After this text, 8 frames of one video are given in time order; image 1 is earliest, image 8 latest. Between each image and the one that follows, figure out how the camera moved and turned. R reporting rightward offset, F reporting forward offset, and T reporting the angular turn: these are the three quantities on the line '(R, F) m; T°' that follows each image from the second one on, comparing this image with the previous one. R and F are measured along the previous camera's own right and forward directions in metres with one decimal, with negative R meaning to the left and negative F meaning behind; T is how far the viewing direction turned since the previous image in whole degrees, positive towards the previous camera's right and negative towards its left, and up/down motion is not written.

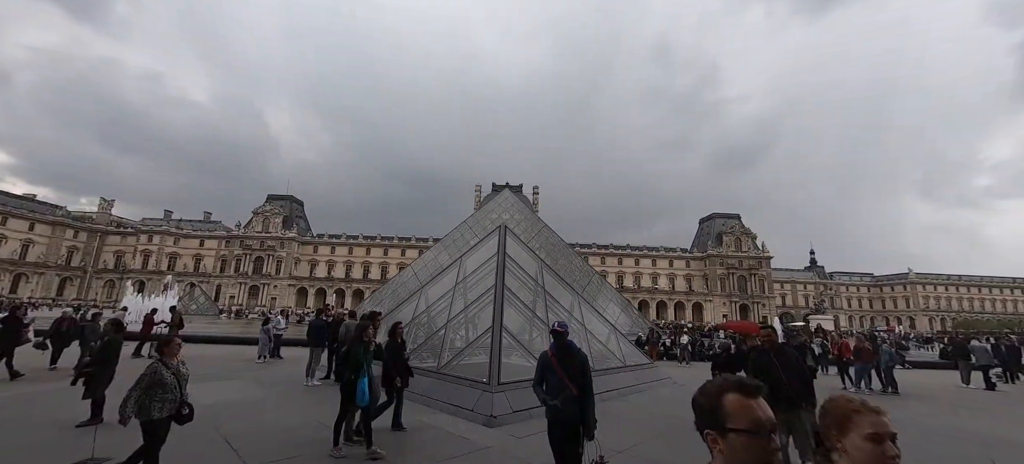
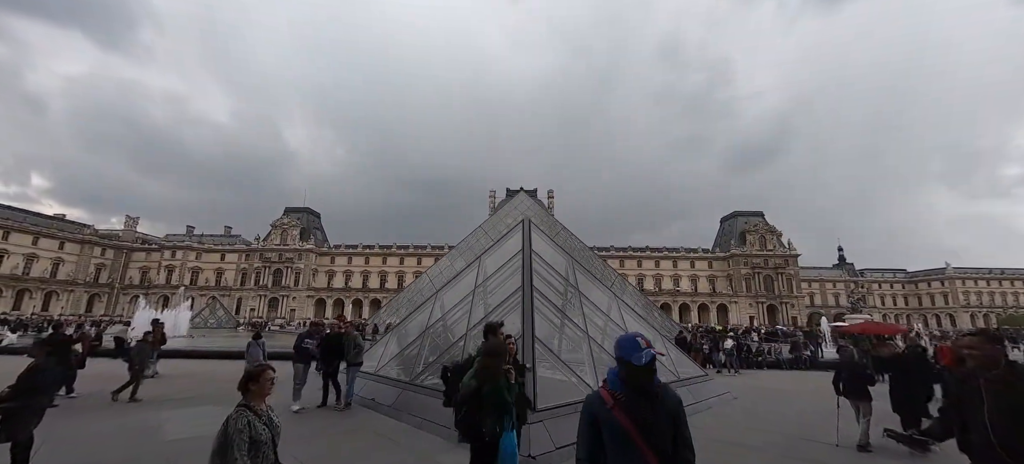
(-0.2, +1.2) m; -2°
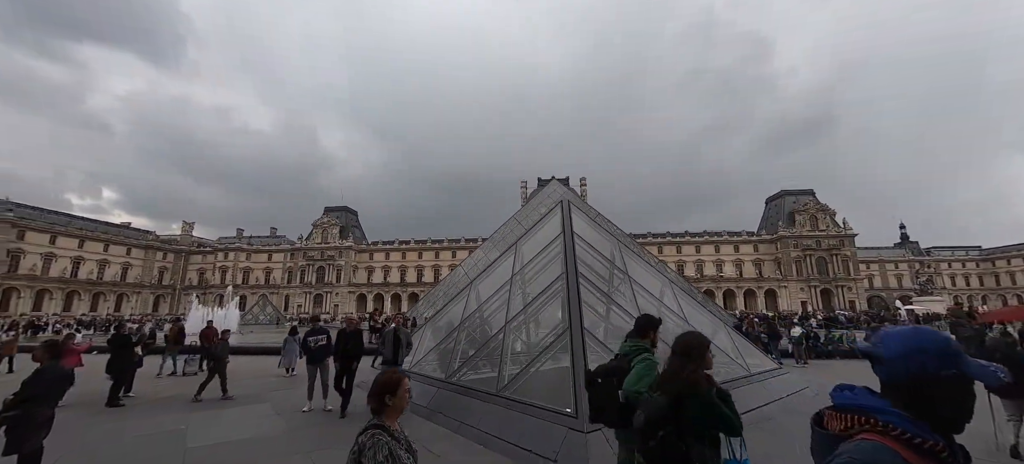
(-0.1, +0.7) m; -5°
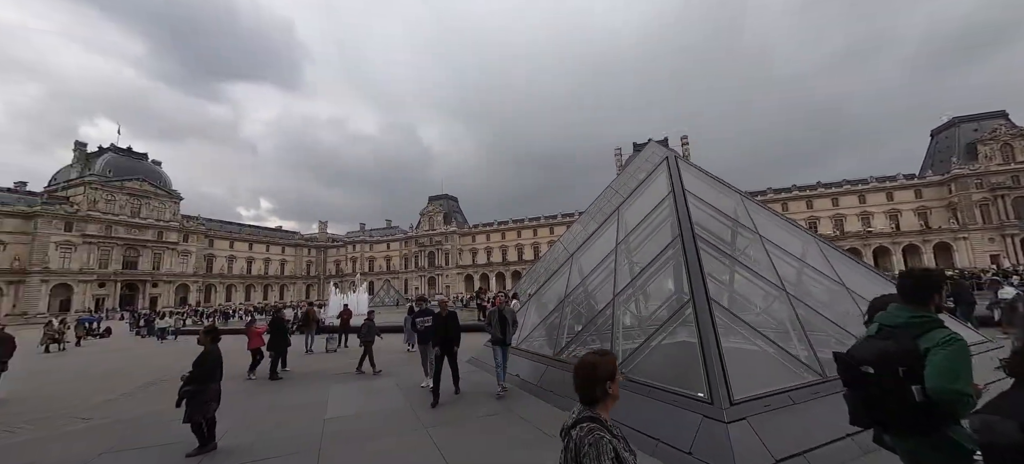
(-0.1, +0.4) m; -14°
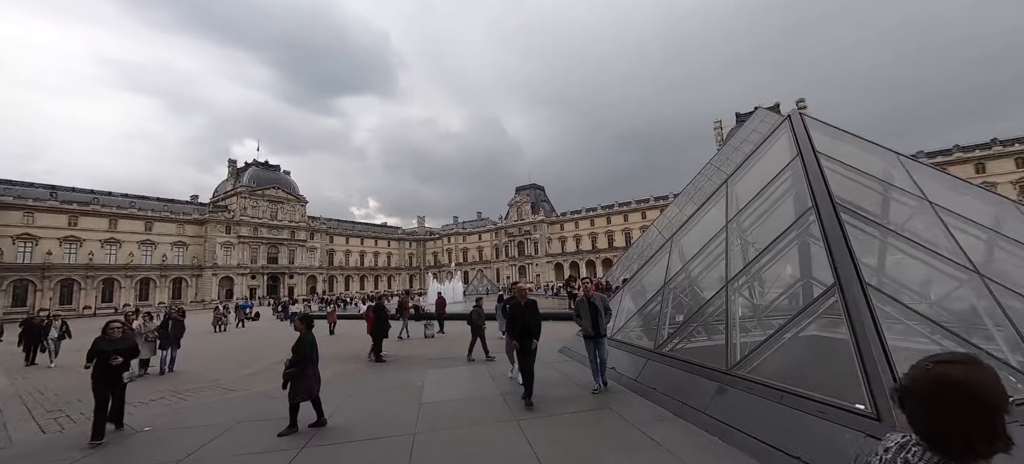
(0.0, +0.4) m; -13°
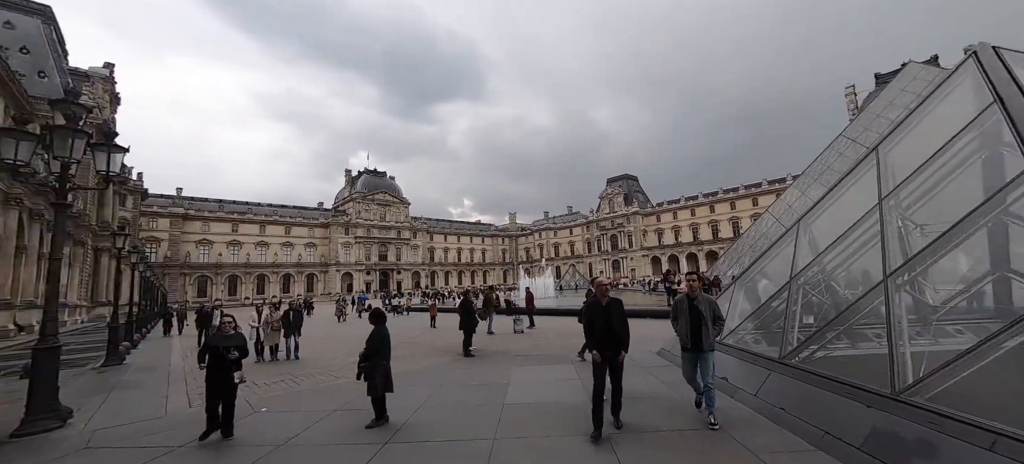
(+0.1, +0.5) m; -13°
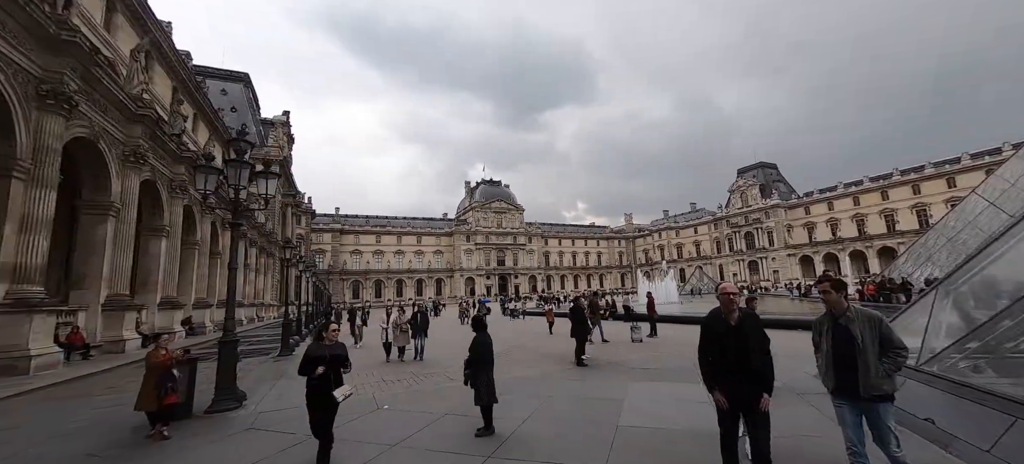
(+0.1, +0.4) m; -16°
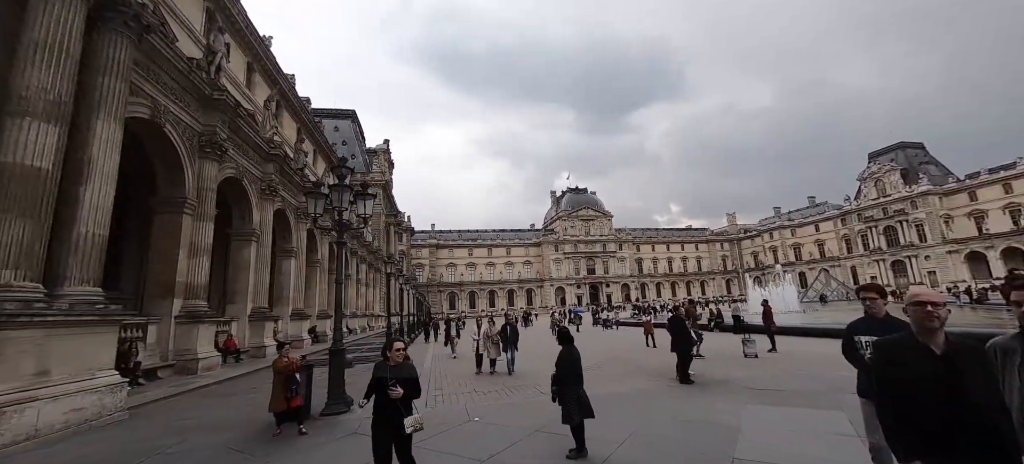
(0.0, +0.2) m; -13°
